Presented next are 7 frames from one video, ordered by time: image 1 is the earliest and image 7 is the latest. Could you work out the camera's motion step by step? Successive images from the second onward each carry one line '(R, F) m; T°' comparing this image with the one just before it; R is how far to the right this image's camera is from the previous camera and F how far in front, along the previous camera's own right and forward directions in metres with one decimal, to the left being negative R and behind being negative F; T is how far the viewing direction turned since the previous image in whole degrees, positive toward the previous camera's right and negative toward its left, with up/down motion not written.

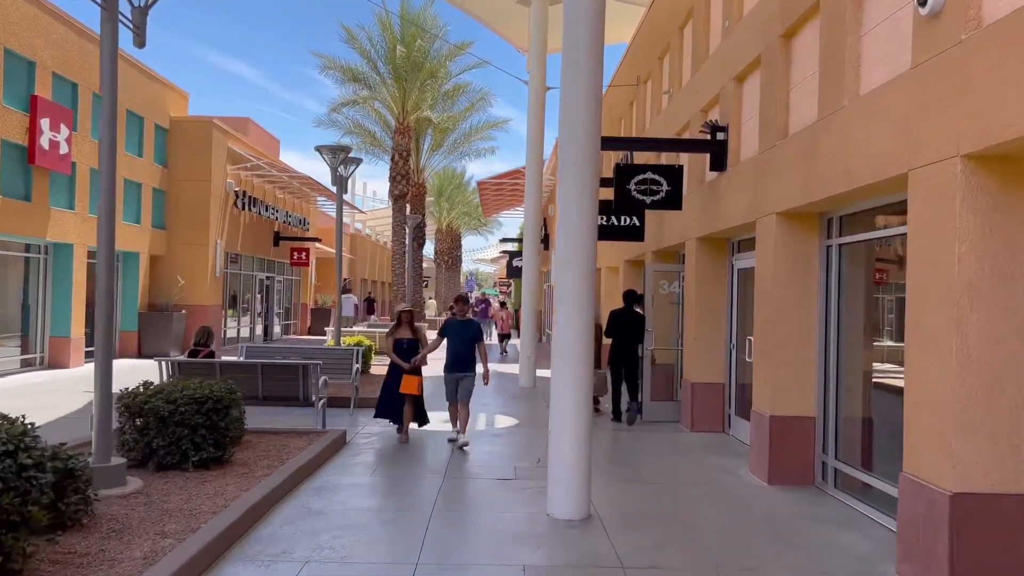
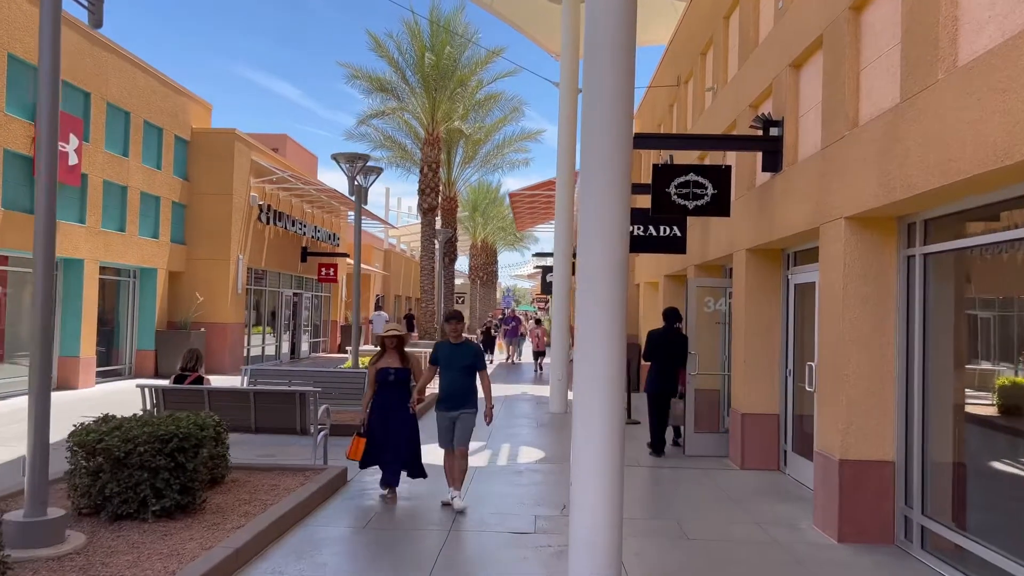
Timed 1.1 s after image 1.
(+0.2, +1.1) m; -3°
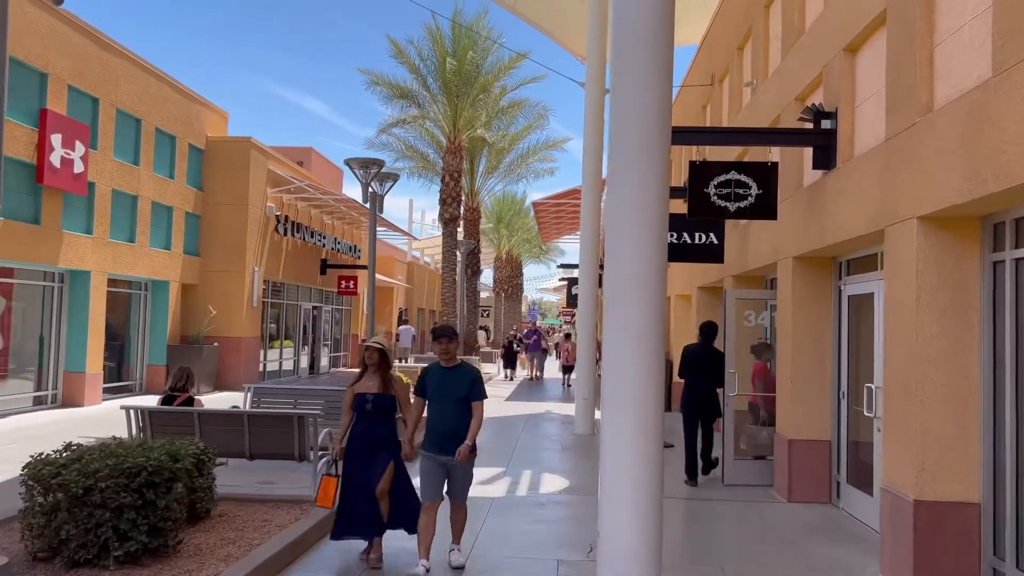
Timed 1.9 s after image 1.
(+0.1, +0.8) m; -2°
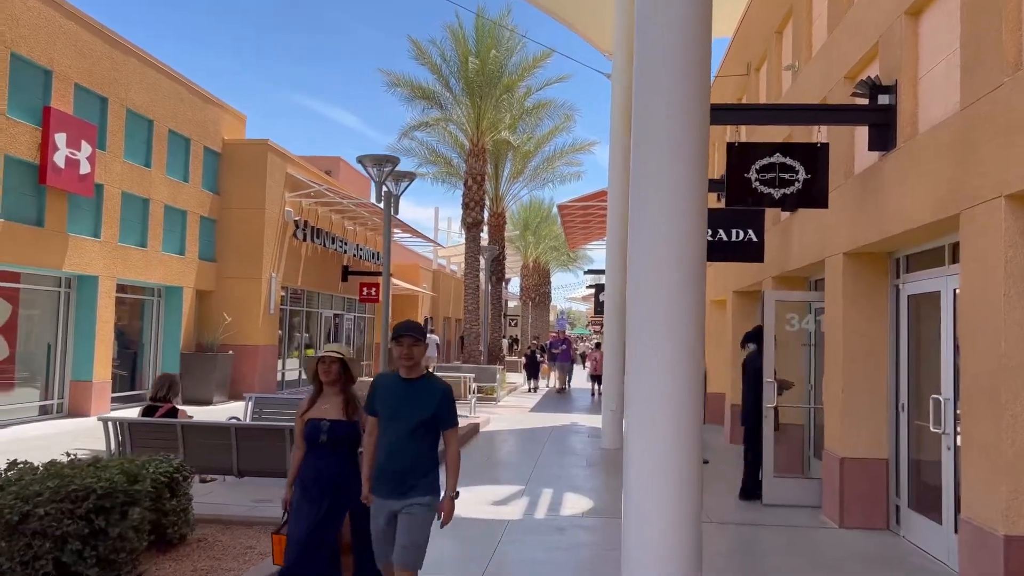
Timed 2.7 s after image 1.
(+0.1, +0.8) m; -2°
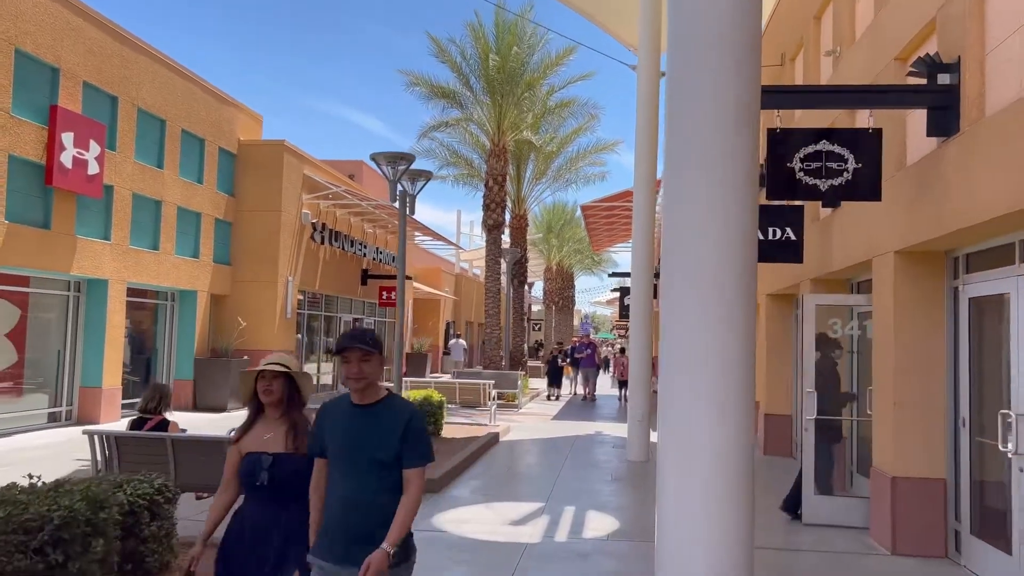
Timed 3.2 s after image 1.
(+0.1, +0.6) m; -2°
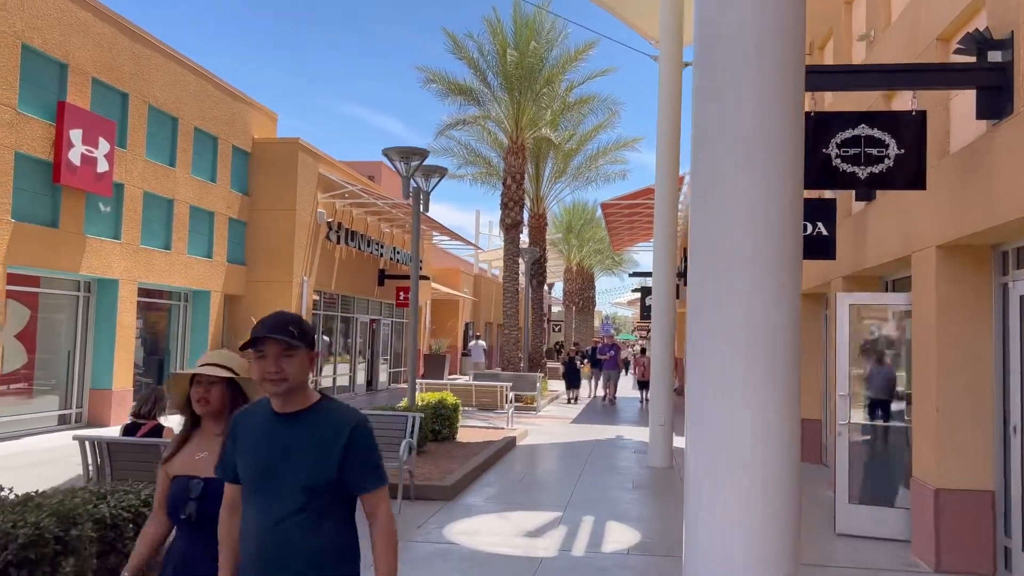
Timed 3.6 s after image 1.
(+0.1, +0.4) m; -1°
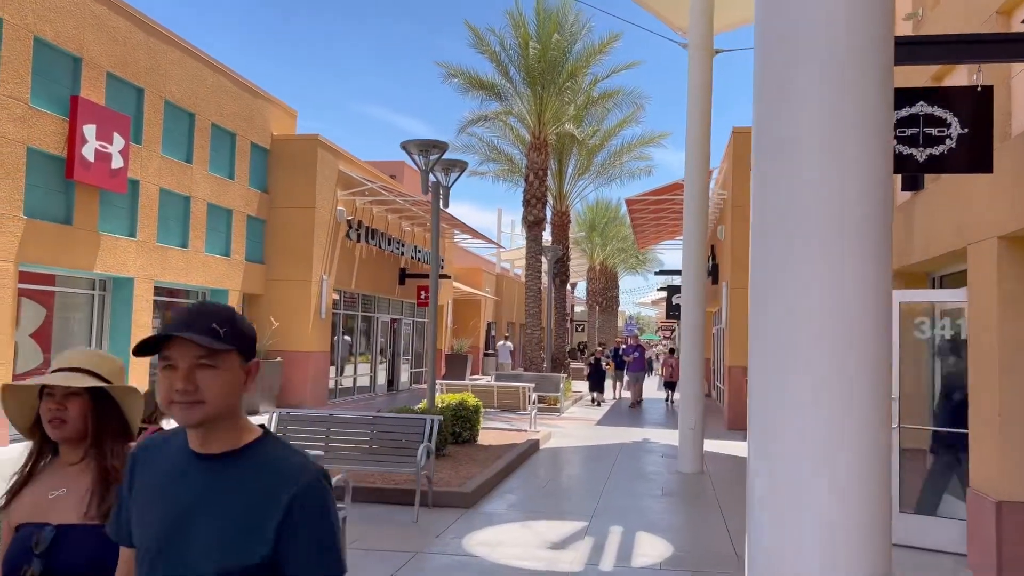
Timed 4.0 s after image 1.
(0.0, +0.4) m; -2°
